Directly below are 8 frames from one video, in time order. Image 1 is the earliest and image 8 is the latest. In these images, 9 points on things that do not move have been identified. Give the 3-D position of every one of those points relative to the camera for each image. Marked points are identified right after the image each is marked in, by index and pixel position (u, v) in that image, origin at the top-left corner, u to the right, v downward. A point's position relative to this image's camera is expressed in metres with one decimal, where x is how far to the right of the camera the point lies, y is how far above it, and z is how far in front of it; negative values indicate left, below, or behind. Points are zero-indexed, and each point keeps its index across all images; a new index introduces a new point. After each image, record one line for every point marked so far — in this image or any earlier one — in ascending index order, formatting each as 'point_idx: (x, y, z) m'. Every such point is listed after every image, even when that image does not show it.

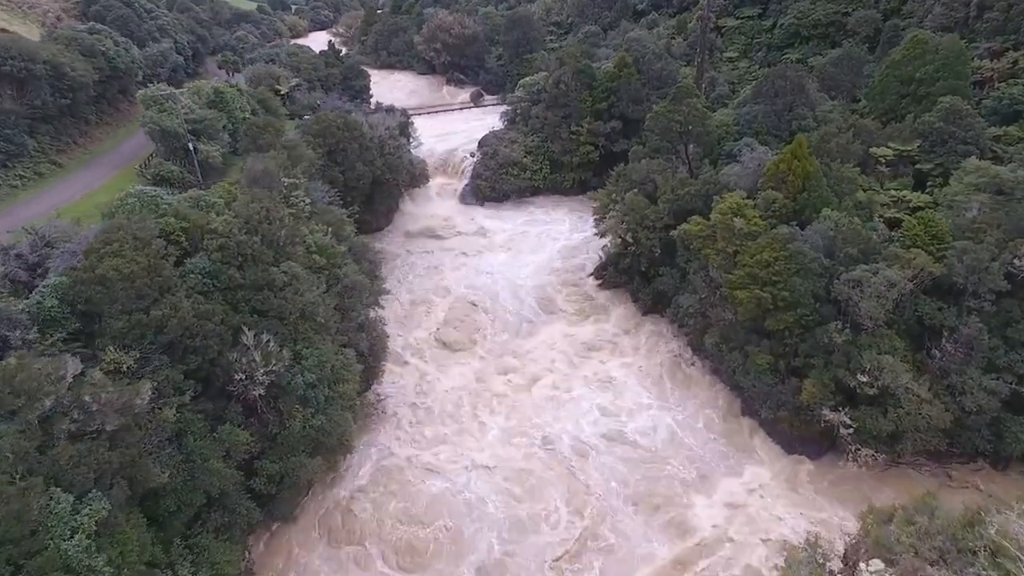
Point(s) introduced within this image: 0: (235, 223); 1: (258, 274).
0: (-7.6, +1.8, +18.1) m
1: (-6.8, +0.4, +17.8) m
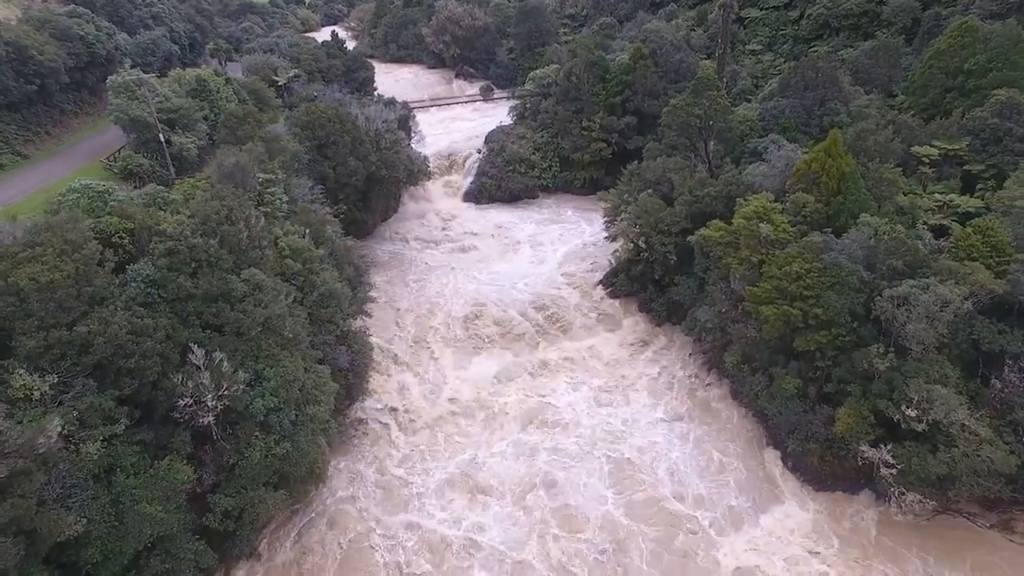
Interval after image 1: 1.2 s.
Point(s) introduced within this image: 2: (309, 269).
0: (-7.7, +1.6, +15.9) m
1: (-7.0, +0.1, +15.5) m
2: (-6.1, +0.6, +19.8) m
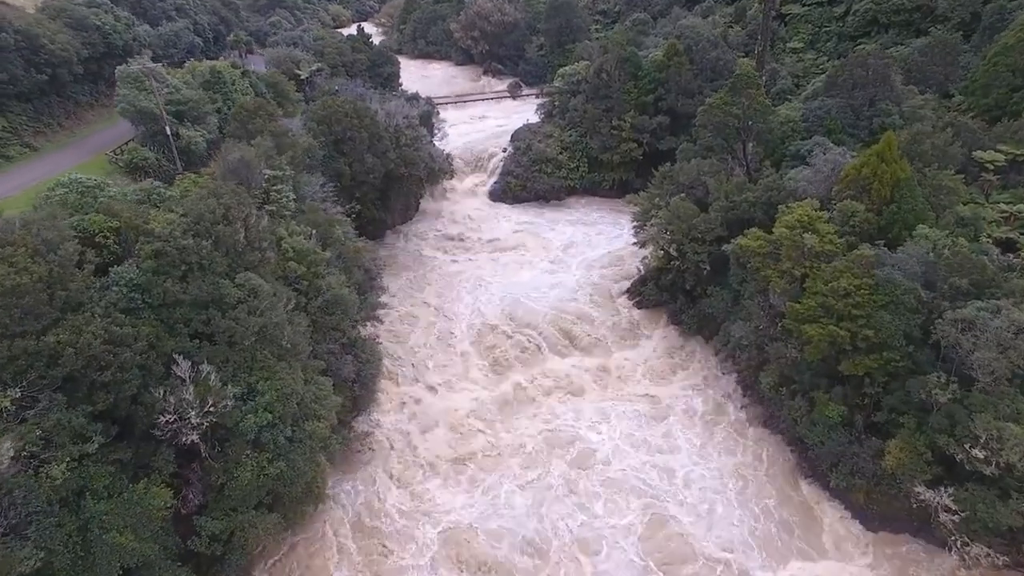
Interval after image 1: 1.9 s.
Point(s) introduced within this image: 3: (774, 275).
0: (-7.3, +1.5, +14.7) m
1: (-6.6, 0.0, +14.3) m
2: (-5.5, +0.4, +18.6) m
3: (+7.8, +0.4, +19.9) m
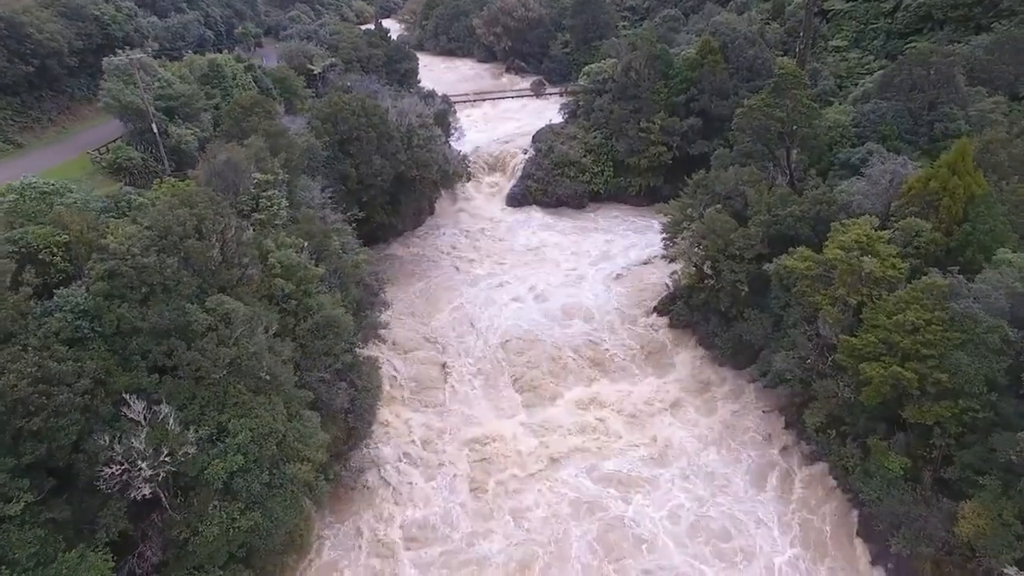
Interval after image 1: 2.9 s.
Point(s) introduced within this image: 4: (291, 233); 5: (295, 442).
0: (-7.1, +1.0, +12.7) m
1: (-6.4, -0.5, +12.4) m
2: (-5.2, 0.0, +16.6) m
3: (+8.2, -0.4, +17.4) m
4: (-5.9, +1.5, +17.7) m
5: (-4.7, -3.3, +14.2) m
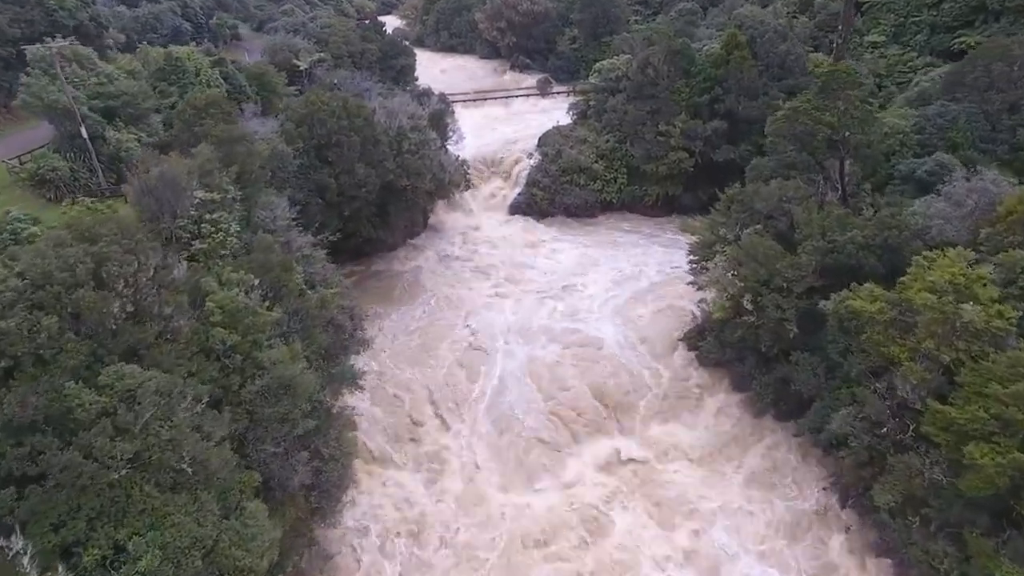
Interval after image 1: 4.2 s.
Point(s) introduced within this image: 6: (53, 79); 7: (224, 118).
0: (-7.0, 0.0, +9.3) m
1: (-6.4, -1.5, +8.9) m
2: (-5.1, -1.0, +13.1) m
3: (+8.3, -1.4, +13.9) m
4: (-5.8, +0.5, +14.2) m
5: (-4.7, -4.3, +10.8) m
6: (-12.0, +5.5, +17.6) m
7: (-7.9, +4.6, +18.1) m
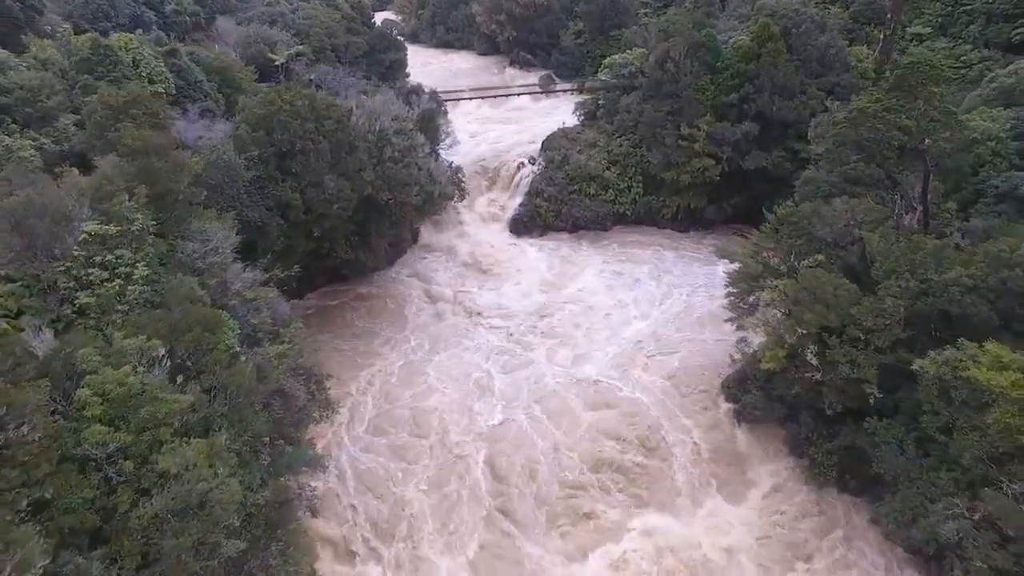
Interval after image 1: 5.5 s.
0: (-6.9, -1.1, +5.4) m
1: (-6.3, -2.5, +5.0) m
2: (-5.0, -2.1, +9.2) m
3: (+8.4, -2.5, +10.1) m
4: (-5.7, -0.6, +10.3) m
5: (-4.6, -5.4, +6.9) m
6: (-11.9, +4.5, +13.6) m
7: (-7.8, +3.6, +14.2) m
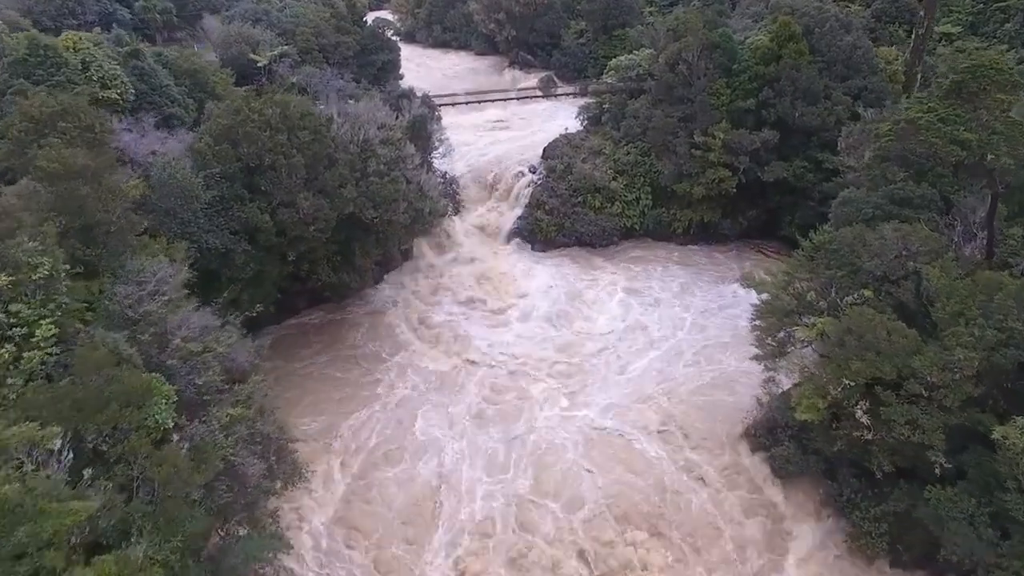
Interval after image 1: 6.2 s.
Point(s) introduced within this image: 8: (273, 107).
0: (-7.0, -1.9, +3.2) m
1: (-6.3, -3.4, +2.8) m
2: (-5.1, -3.0, +7.0) m
3: (+8.3, -3.4, +7.9) m
4: (-5.8, -1.4, +8.1) m
5: (-4.6, -6.3, +4.7) m
6: (-11.9, +3.6, +11.4) m
7: (-7.8, +2.7, +12.0) m
8: (-6.1, +4.6, +17.0) m
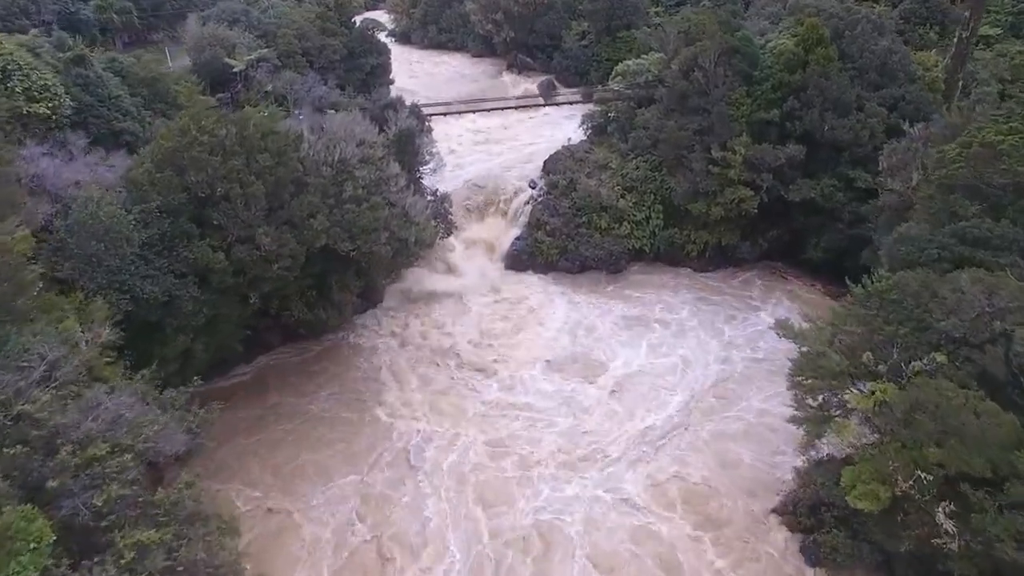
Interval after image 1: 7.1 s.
0: (-7.0, -3.0, +0.7) m
1: (-6.4, -4.5, +0.3) m
2: (-5.1, -4.1, +4.5) m
3: (+8.3, -4.5, +5.4) m
4: (-5.8, -2.5, +5.6) m
5: (-4.7, -7.4, +2.2) m
6: (-12.0, +2.5, +8.9) m
7: (-7.9, +1.6, +9.5) m
8: (-6.2, +3.5, +14.4) m
